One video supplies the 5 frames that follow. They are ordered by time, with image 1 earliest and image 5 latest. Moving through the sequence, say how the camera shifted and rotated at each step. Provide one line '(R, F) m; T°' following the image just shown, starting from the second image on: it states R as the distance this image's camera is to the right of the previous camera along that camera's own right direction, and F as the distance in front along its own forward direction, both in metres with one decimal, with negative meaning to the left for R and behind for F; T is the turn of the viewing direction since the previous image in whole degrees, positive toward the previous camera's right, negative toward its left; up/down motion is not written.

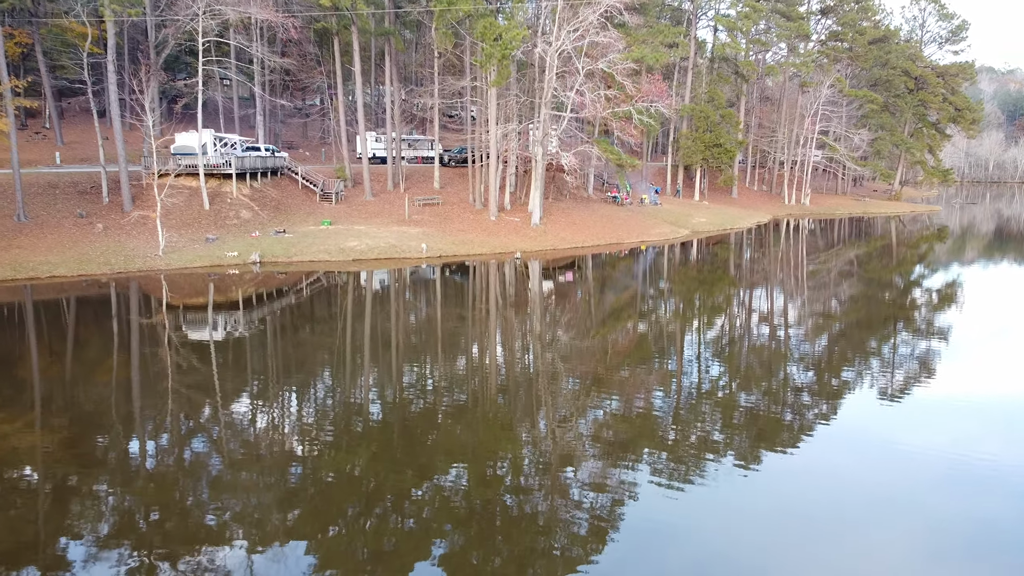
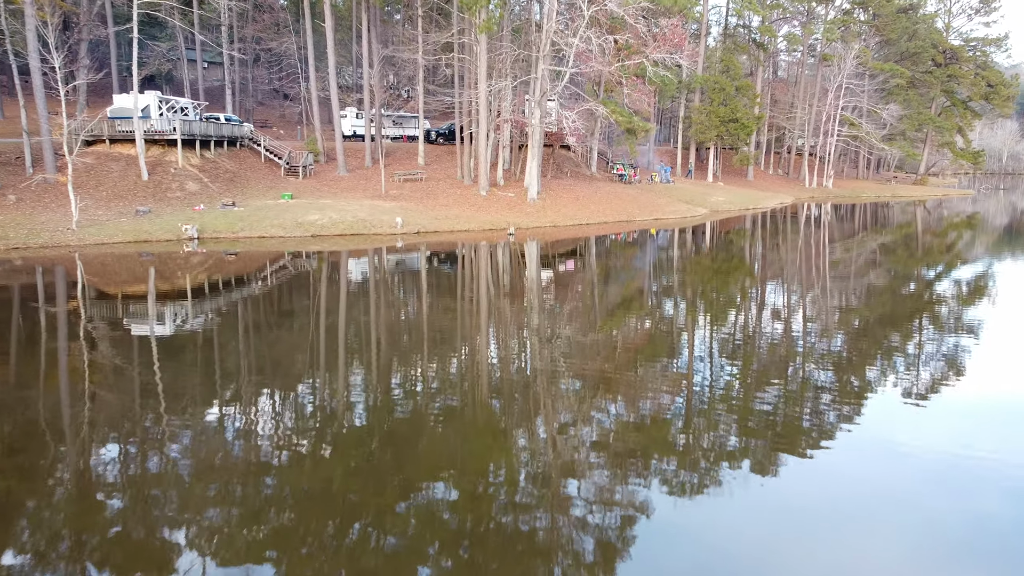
(+0.1, +1.7) m; 0°
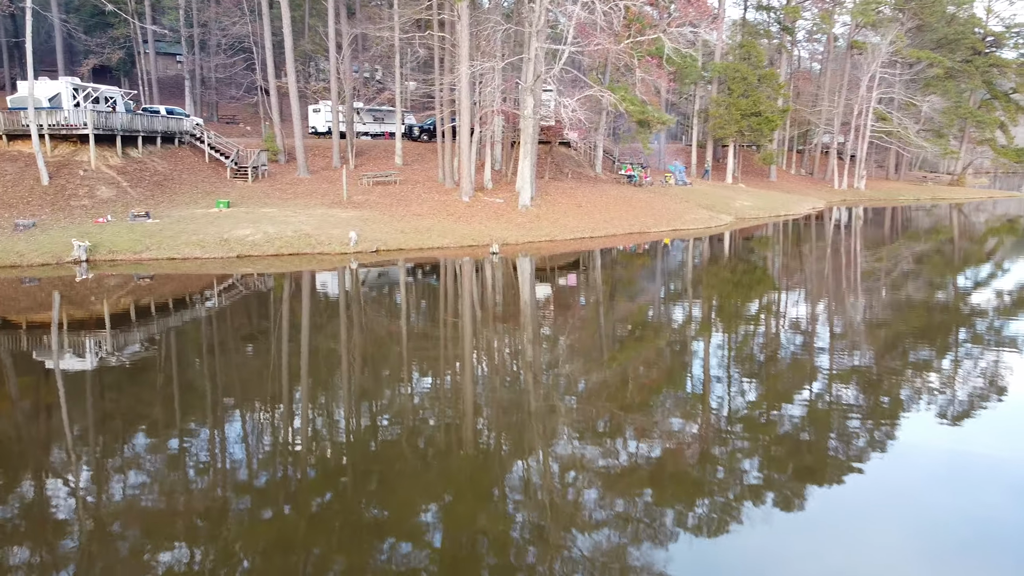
(+0.2, +1.9) m; 0°
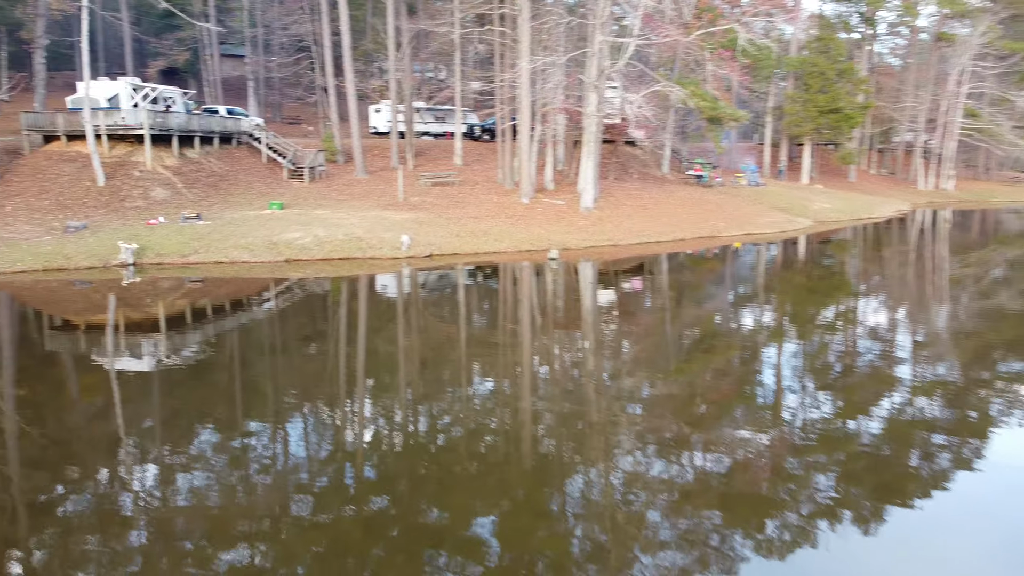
(0.0, +0.4) m; -4°
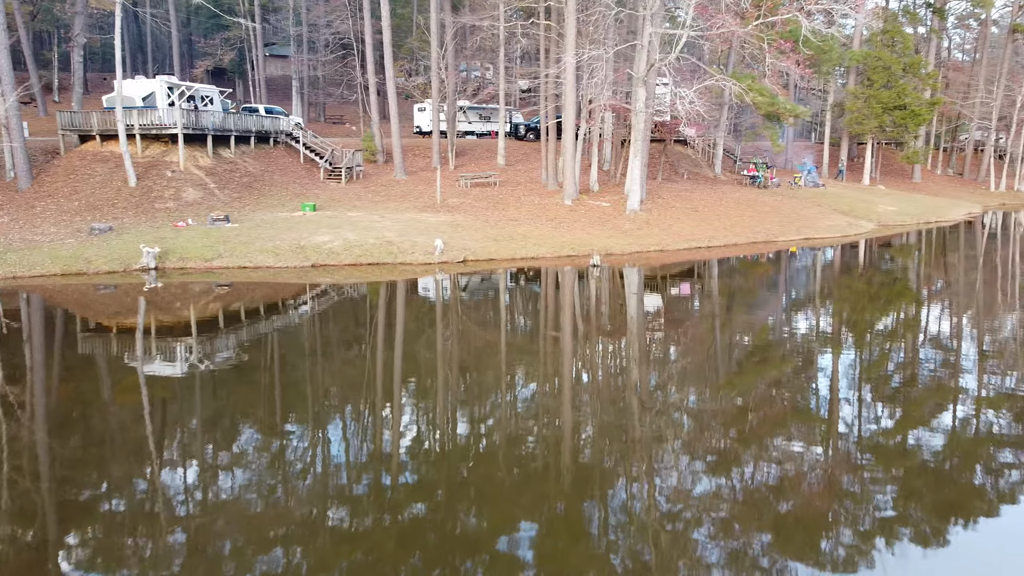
(+0.1, +0.4) m; -3°
